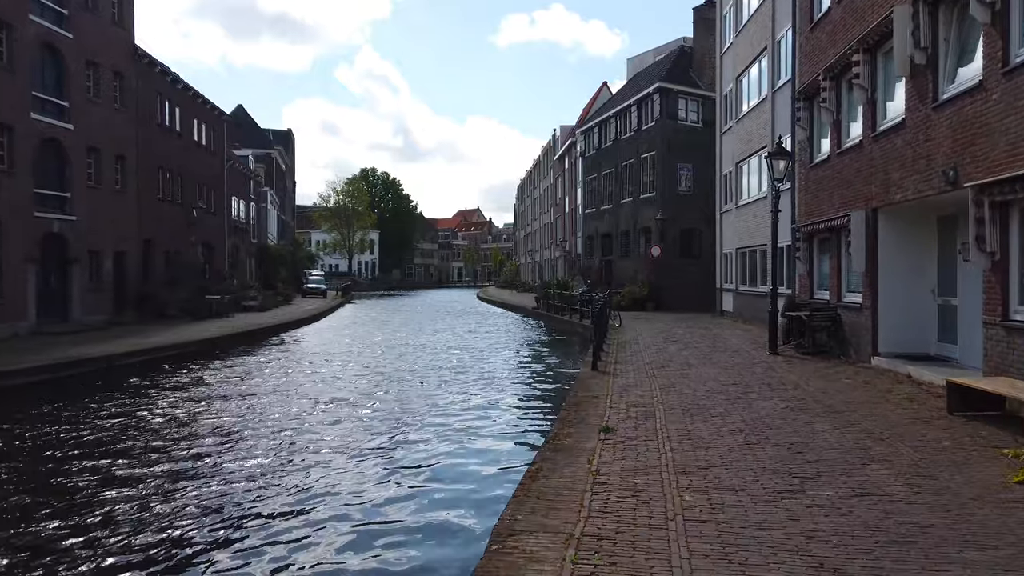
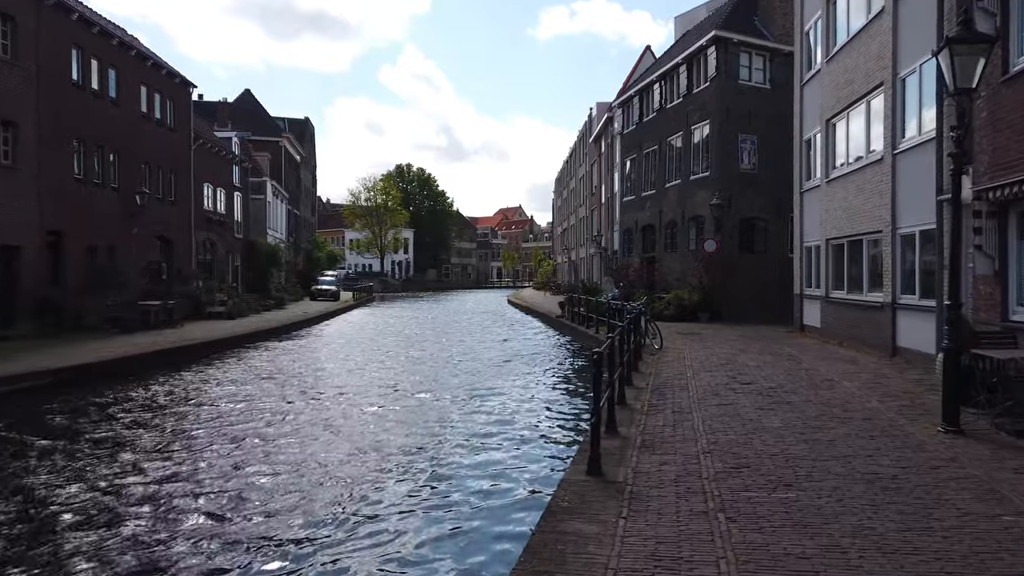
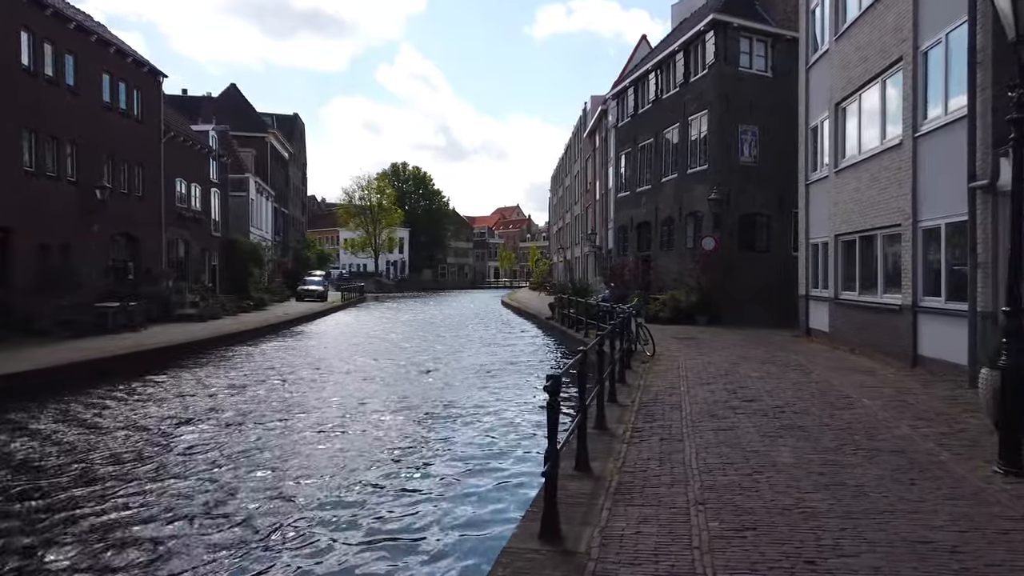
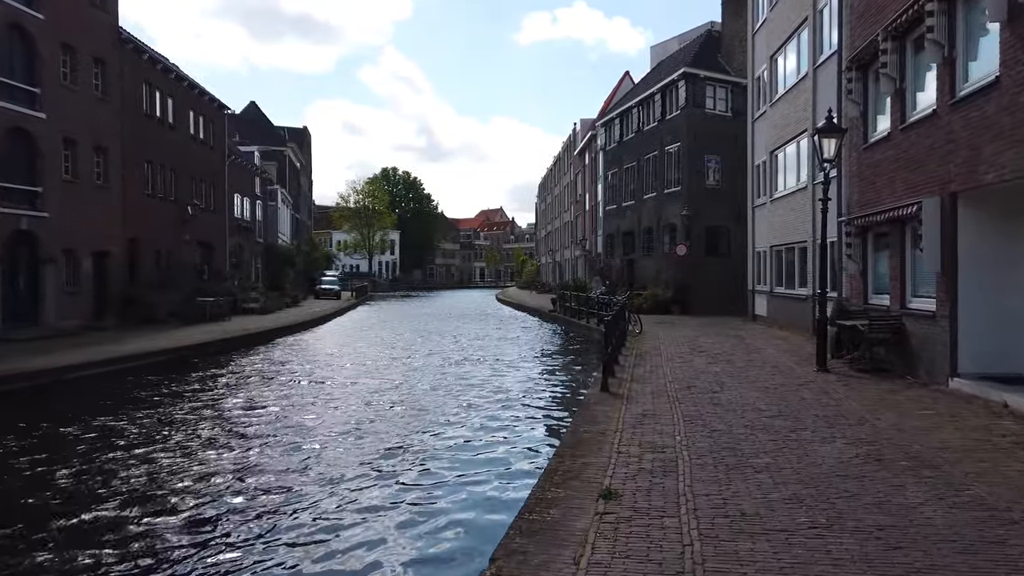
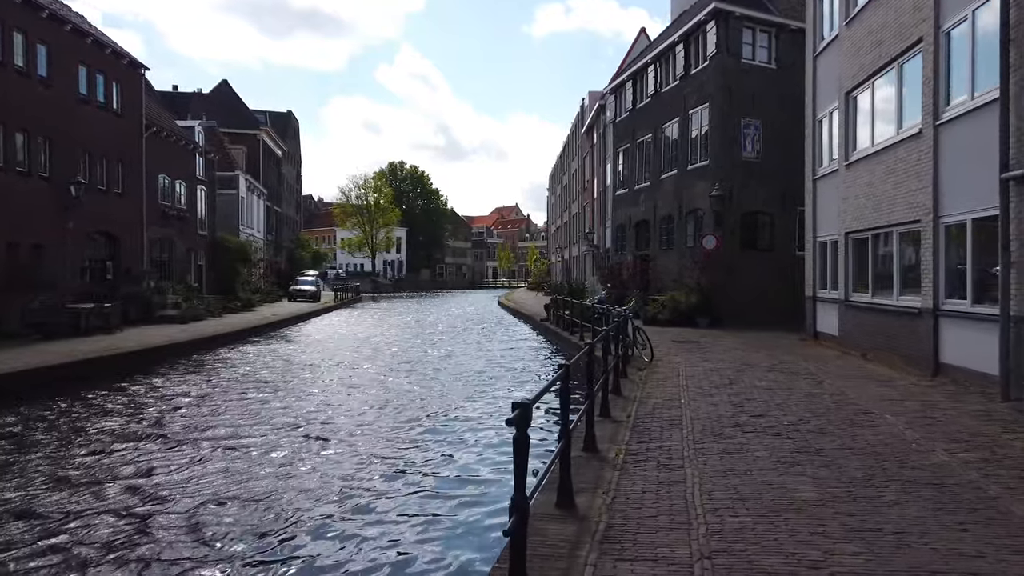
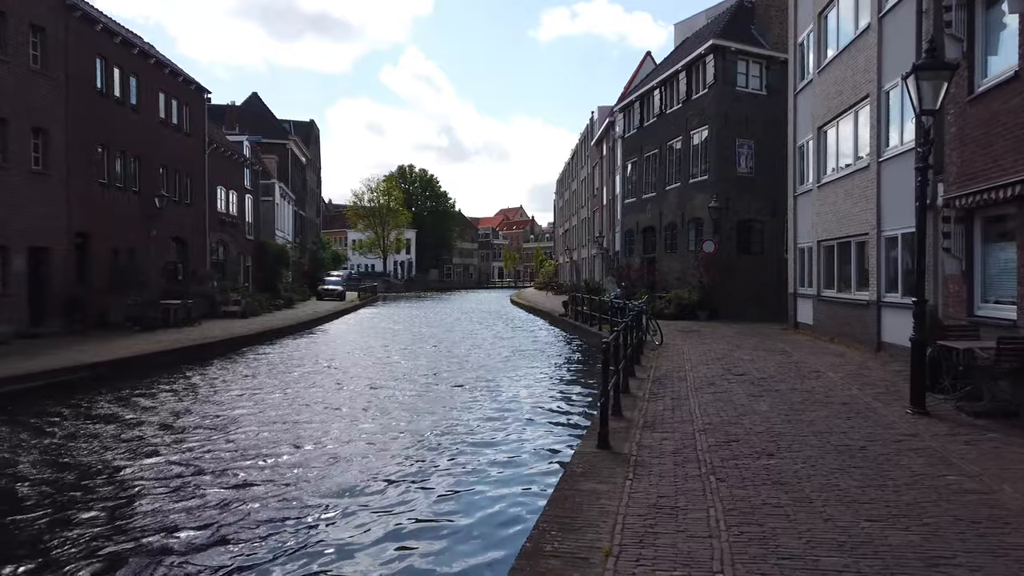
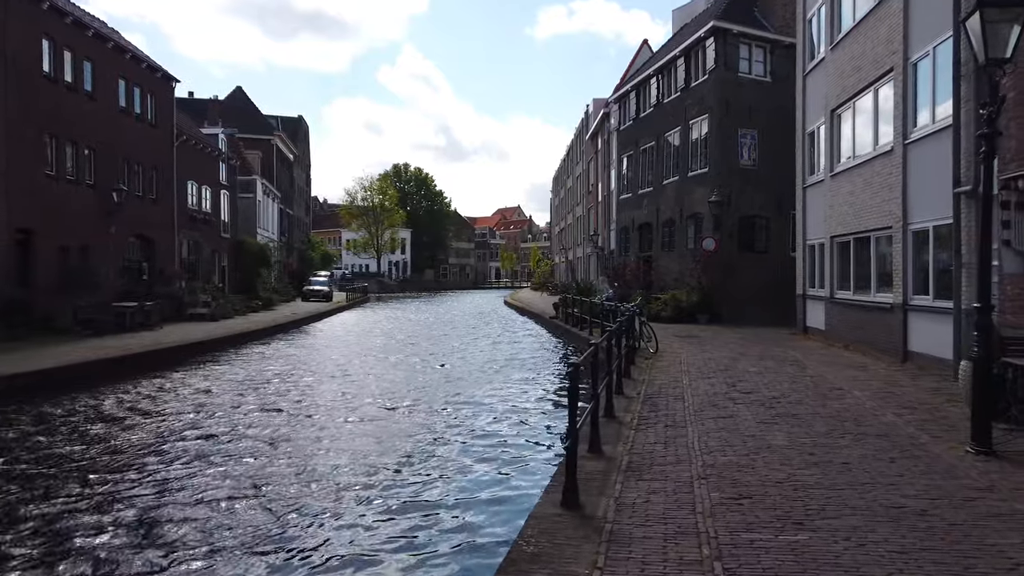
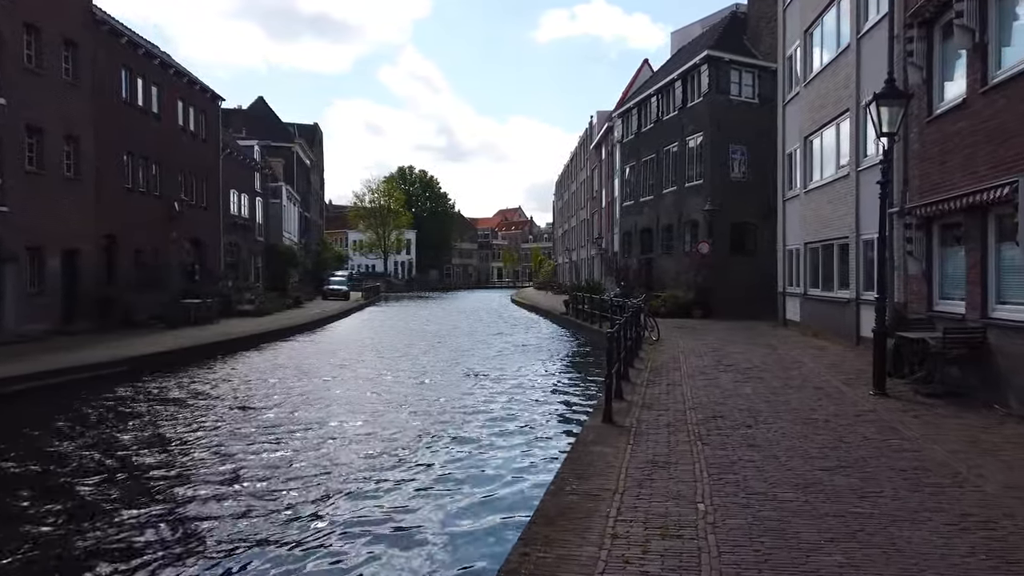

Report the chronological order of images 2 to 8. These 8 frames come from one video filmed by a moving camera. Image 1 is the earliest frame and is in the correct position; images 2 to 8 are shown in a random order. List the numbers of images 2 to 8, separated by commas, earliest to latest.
4, 8, 6, 2, 7, 3, 5
